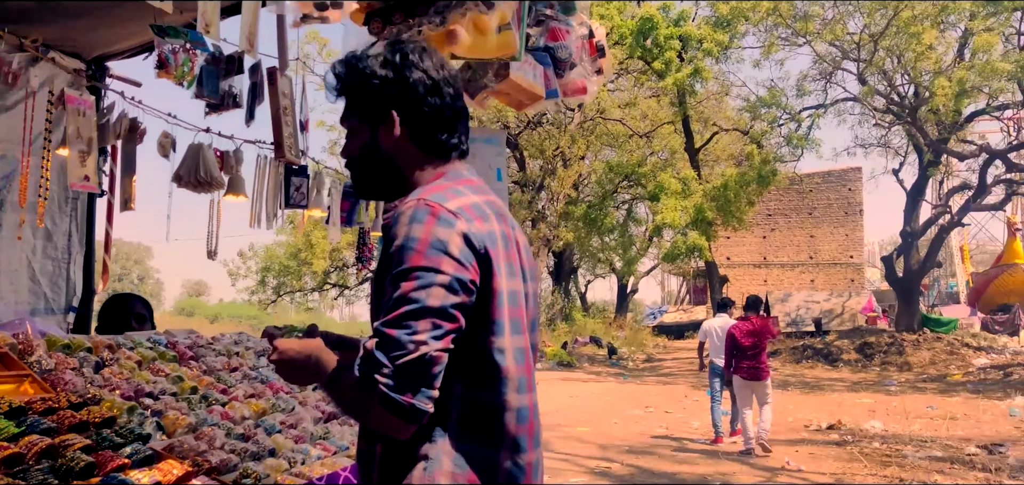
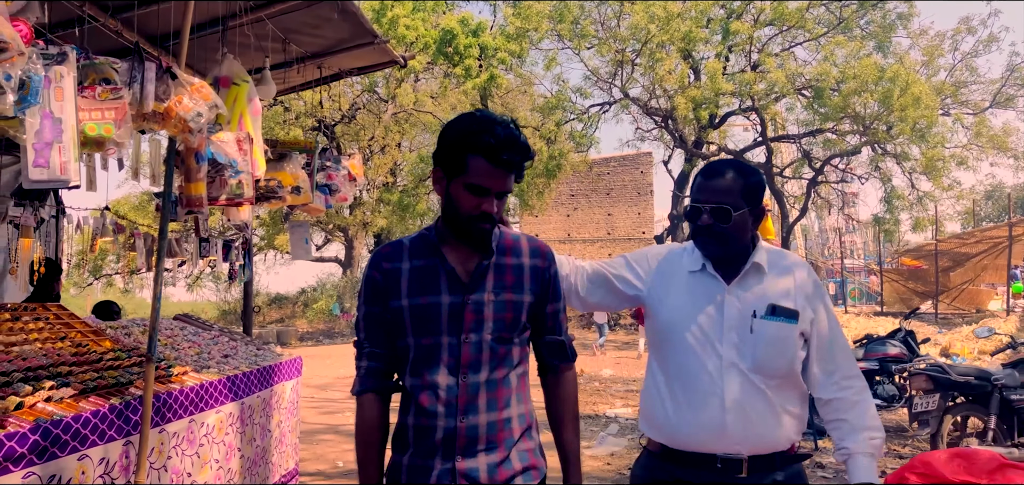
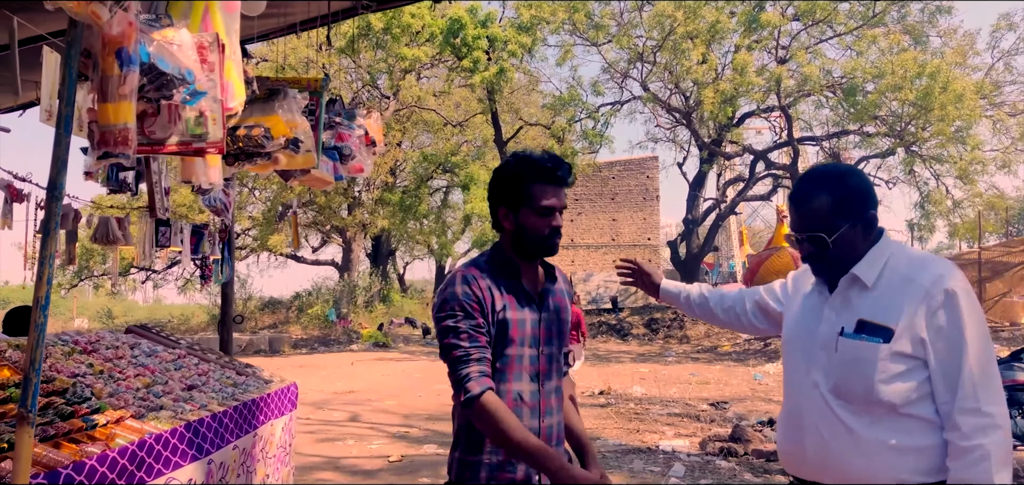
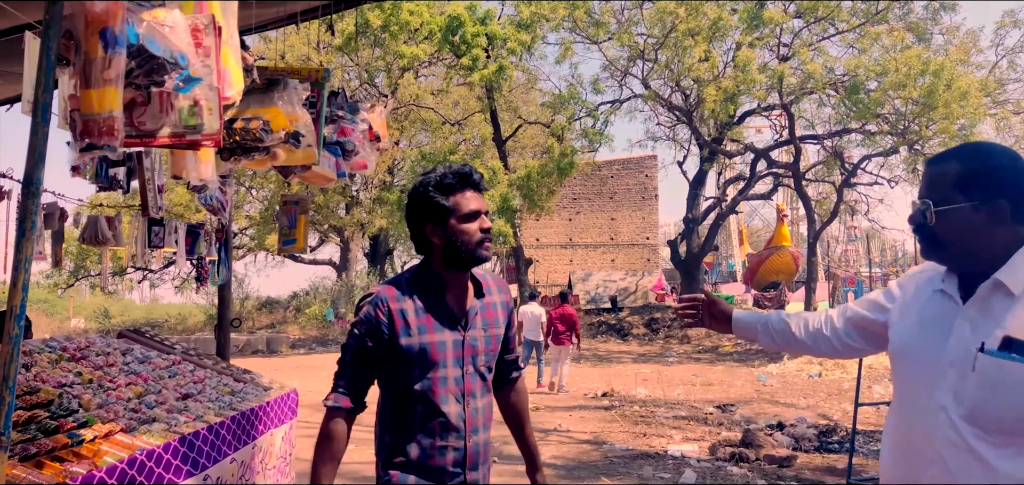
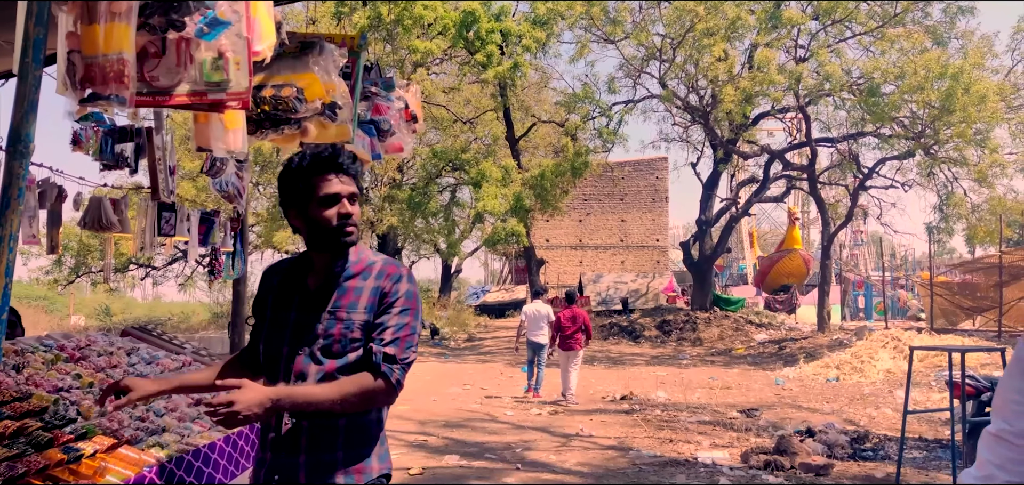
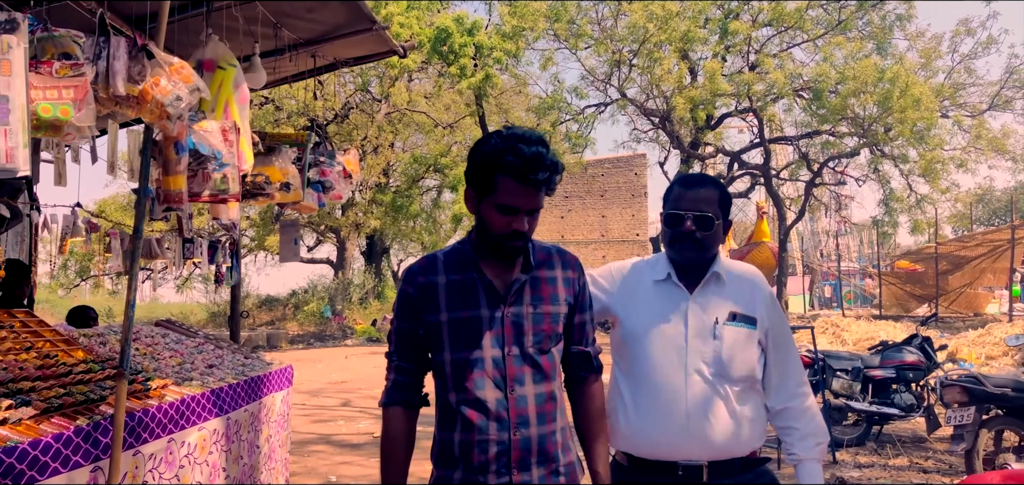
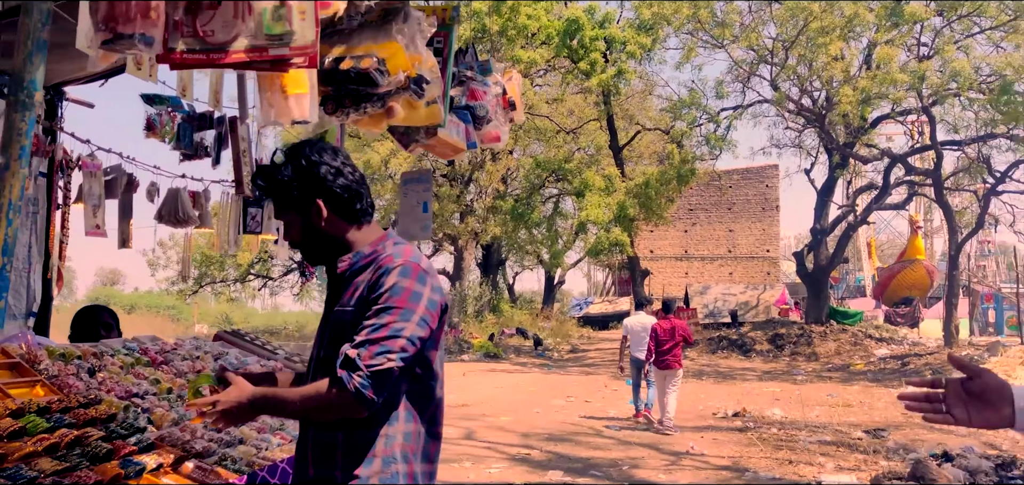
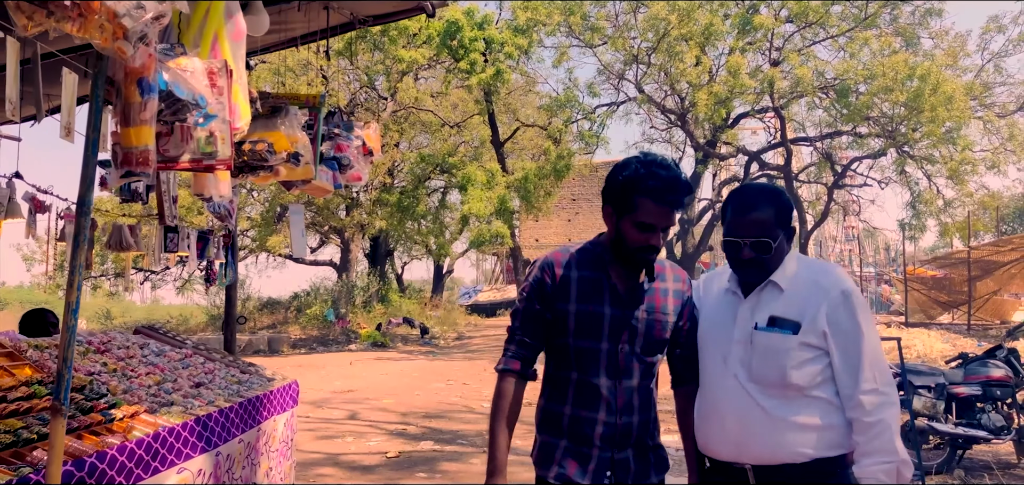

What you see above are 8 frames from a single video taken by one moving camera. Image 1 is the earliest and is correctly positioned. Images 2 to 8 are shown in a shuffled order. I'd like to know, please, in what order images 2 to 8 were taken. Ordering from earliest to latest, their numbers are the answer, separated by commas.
7, 5, 4, 3, 8, 6, 2
